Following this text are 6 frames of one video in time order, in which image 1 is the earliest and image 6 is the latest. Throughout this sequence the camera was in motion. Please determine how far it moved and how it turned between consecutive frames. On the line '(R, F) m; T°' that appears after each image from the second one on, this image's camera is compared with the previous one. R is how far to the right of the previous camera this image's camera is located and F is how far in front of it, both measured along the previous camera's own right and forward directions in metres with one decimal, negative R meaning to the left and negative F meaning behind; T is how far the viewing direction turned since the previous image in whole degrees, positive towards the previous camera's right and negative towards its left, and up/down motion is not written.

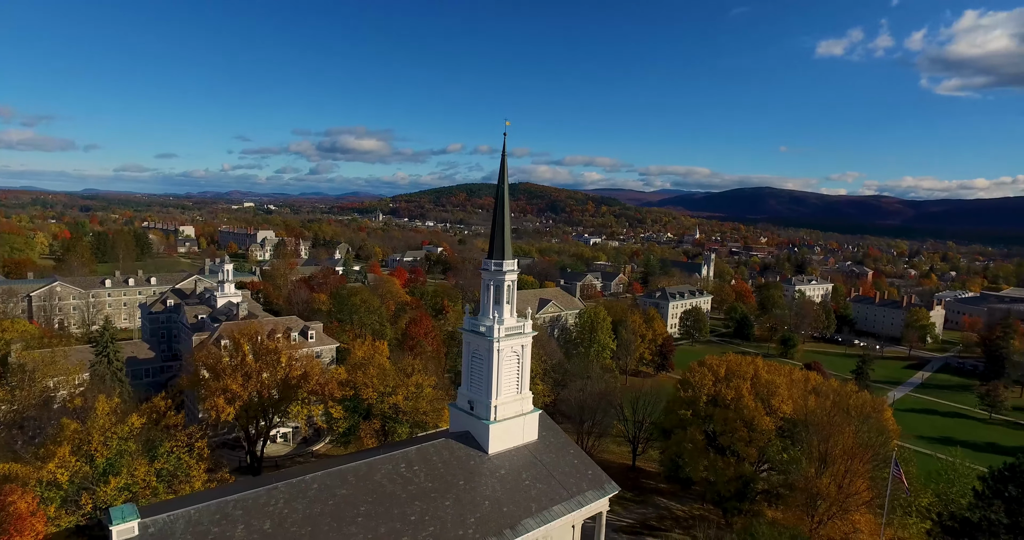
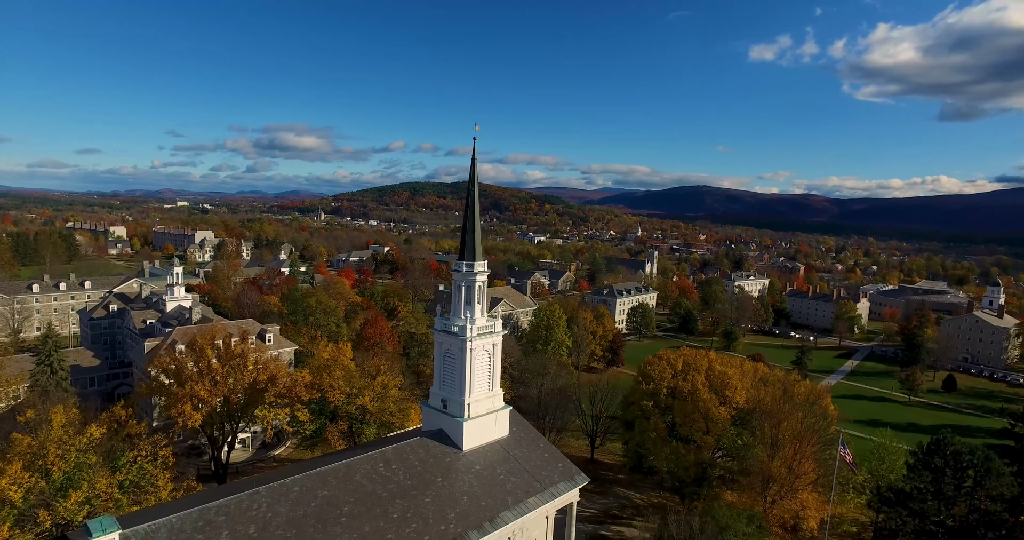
(-1.1, -0.6) m; +5°
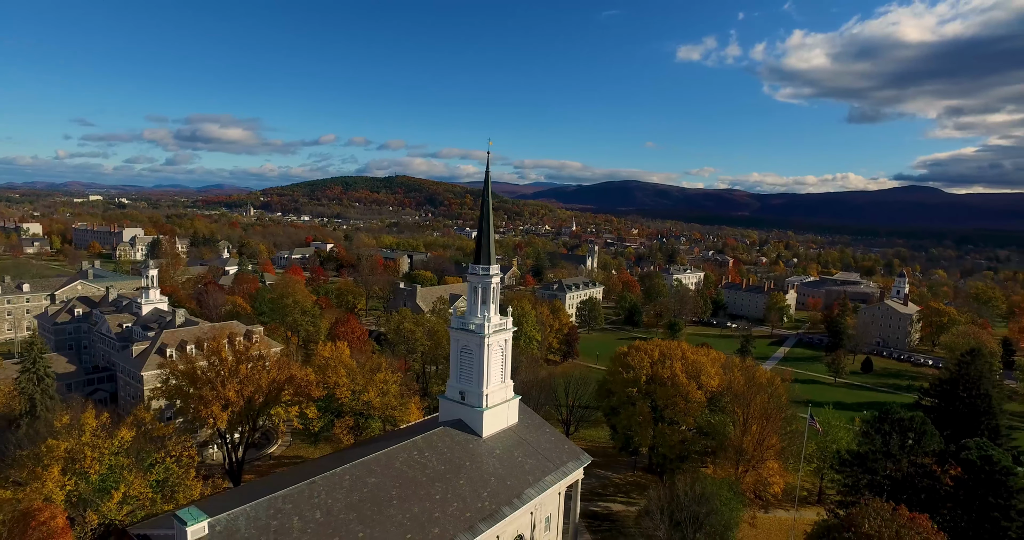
(-3.5, -2.3) m; +6°
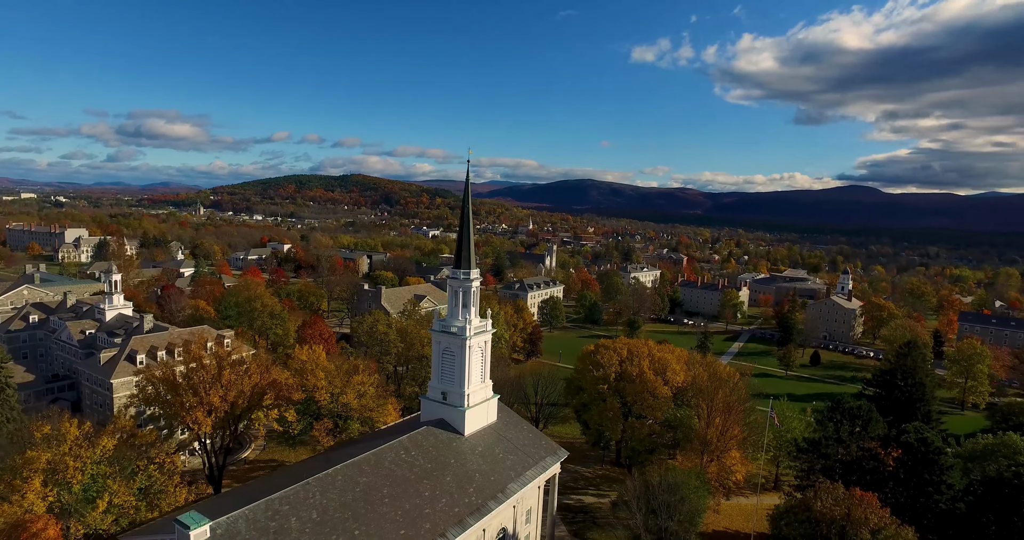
(-1.0, -1.1) m; +4°
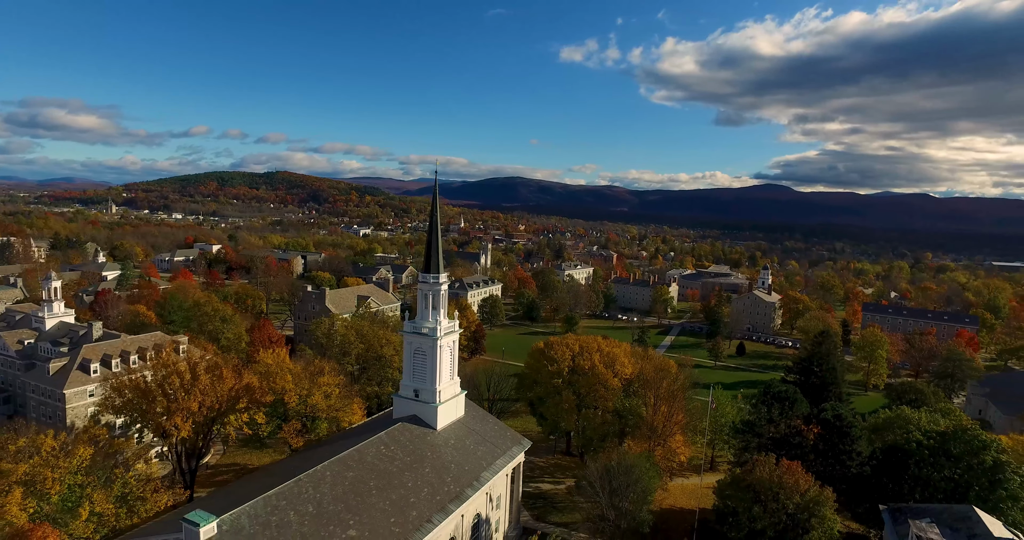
(-1.8, -2.0) m; +6°
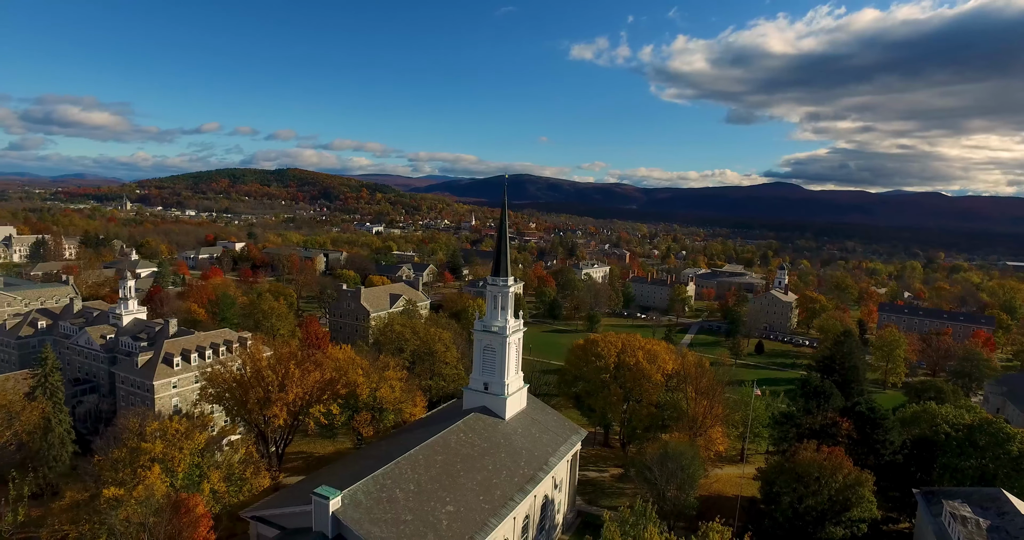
(-2.9, -2.7) m; -1°
